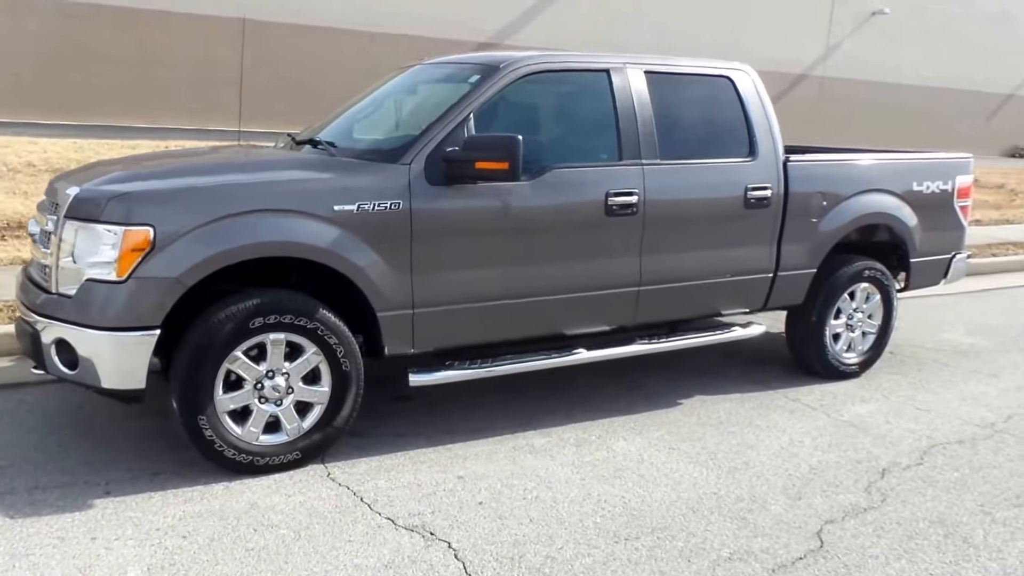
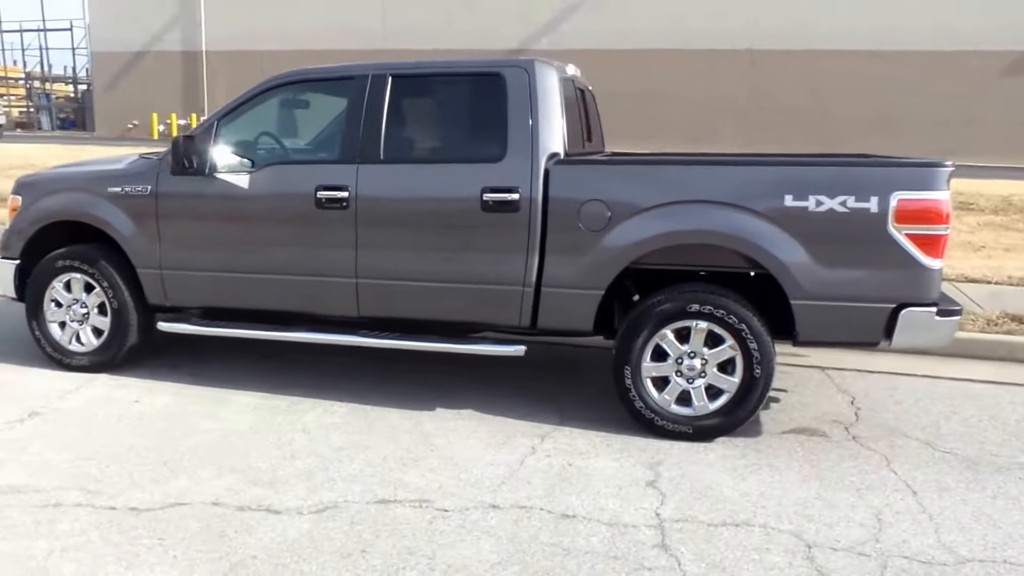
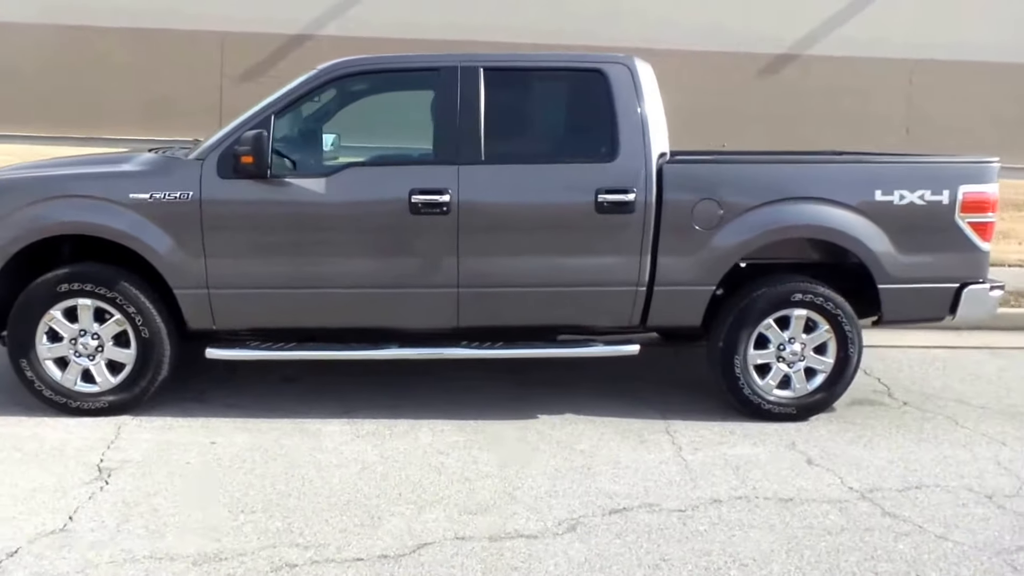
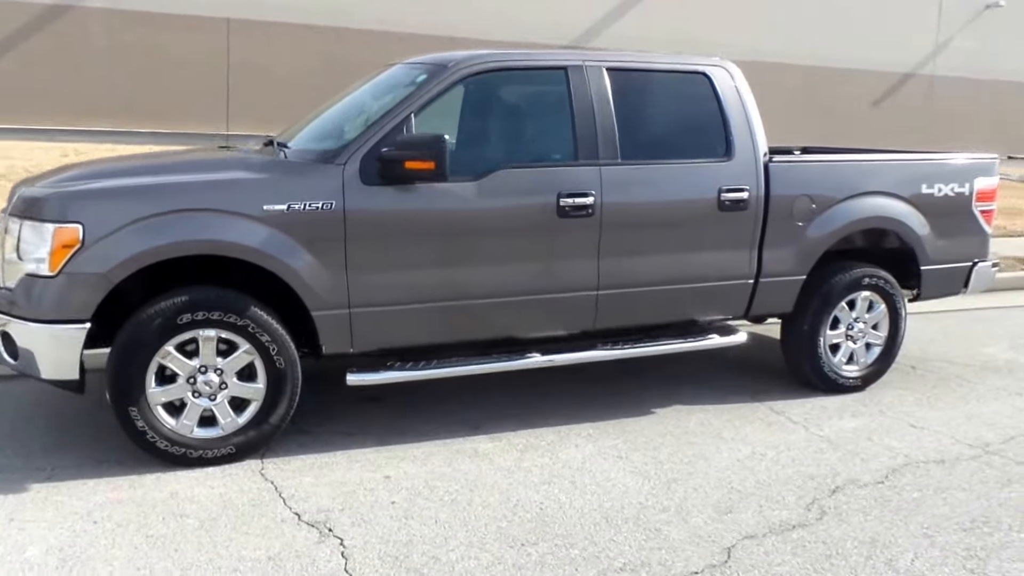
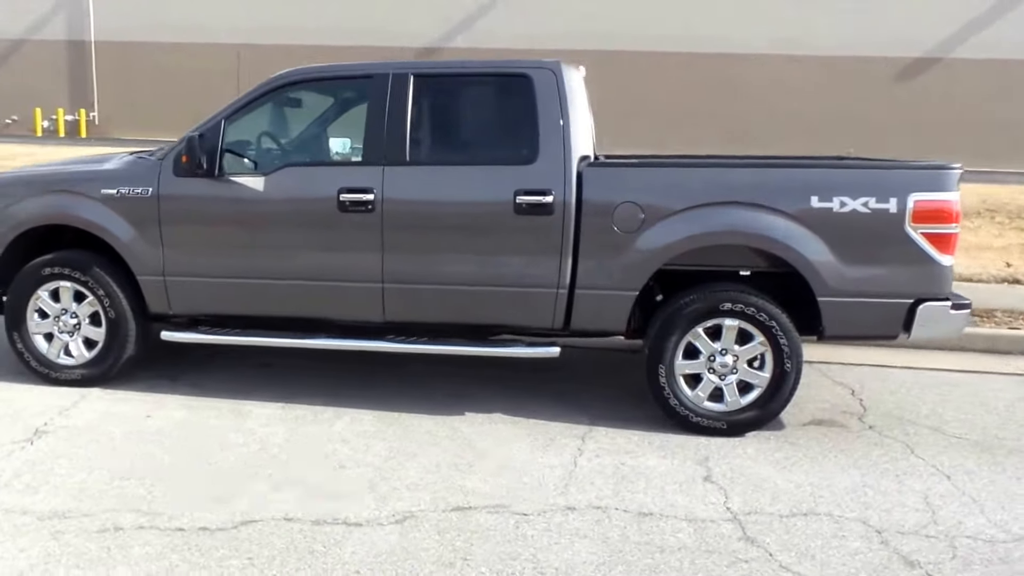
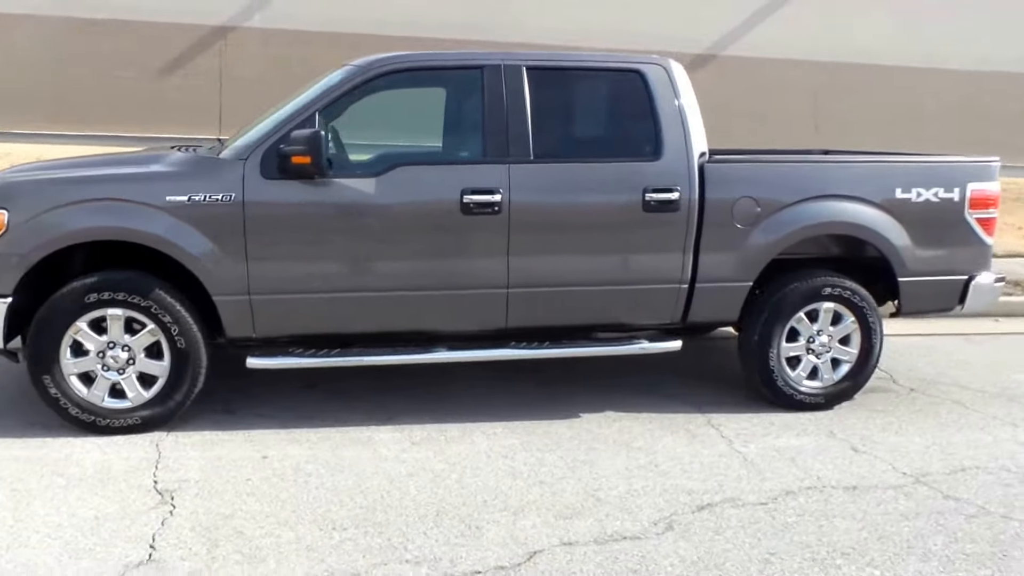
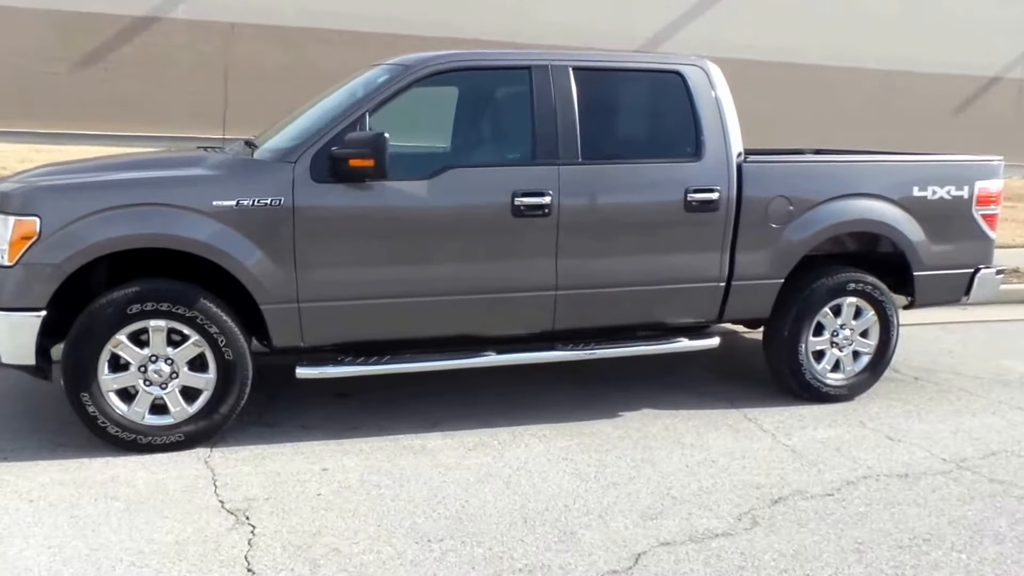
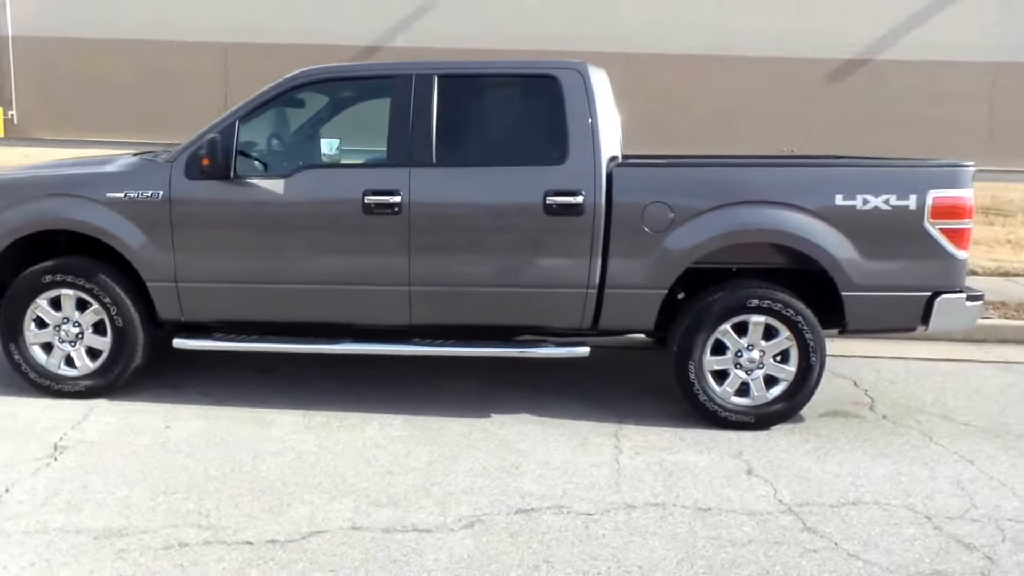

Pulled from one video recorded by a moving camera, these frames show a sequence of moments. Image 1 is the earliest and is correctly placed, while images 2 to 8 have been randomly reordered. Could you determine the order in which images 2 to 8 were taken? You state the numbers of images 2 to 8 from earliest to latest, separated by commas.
4, 7, 6, 3, 8, 5, 2
